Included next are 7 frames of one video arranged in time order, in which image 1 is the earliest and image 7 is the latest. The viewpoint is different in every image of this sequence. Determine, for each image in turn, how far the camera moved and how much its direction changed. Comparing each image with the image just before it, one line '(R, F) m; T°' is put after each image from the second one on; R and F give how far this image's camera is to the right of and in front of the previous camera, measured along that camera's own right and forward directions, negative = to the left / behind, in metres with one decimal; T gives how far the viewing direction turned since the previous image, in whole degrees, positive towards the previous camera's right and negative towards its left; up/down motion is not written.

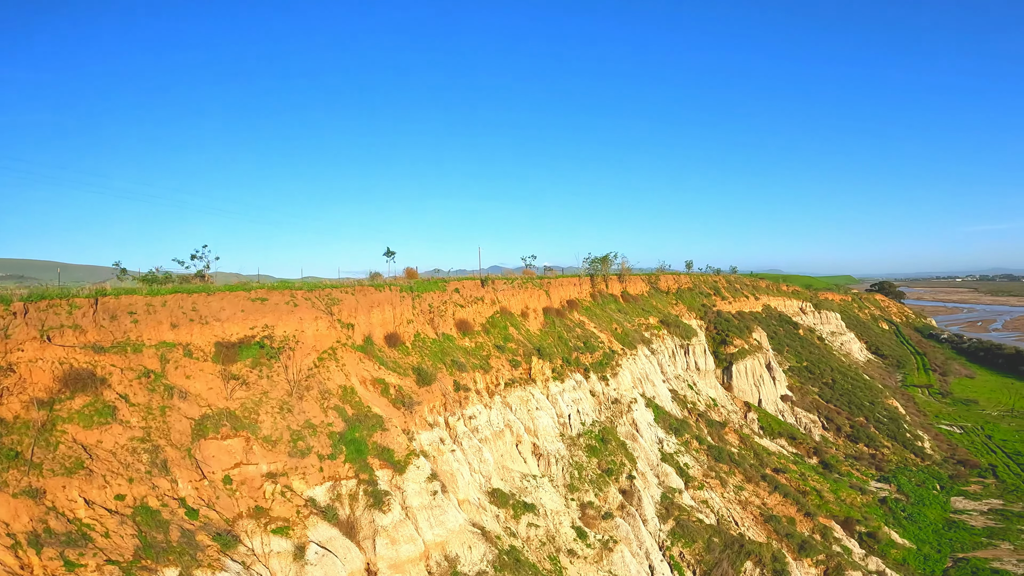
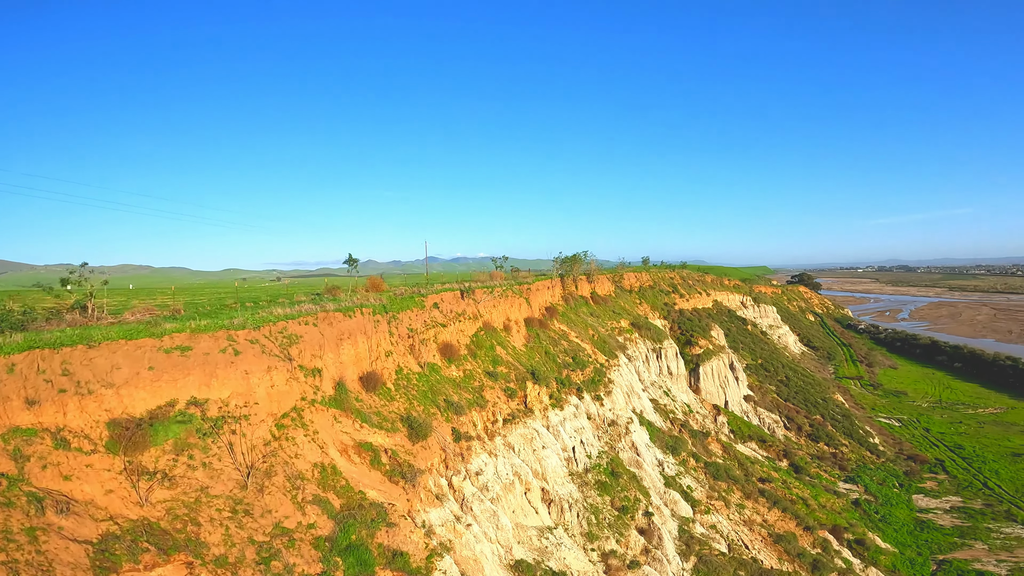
(-5.4, +5.5) m; +13°
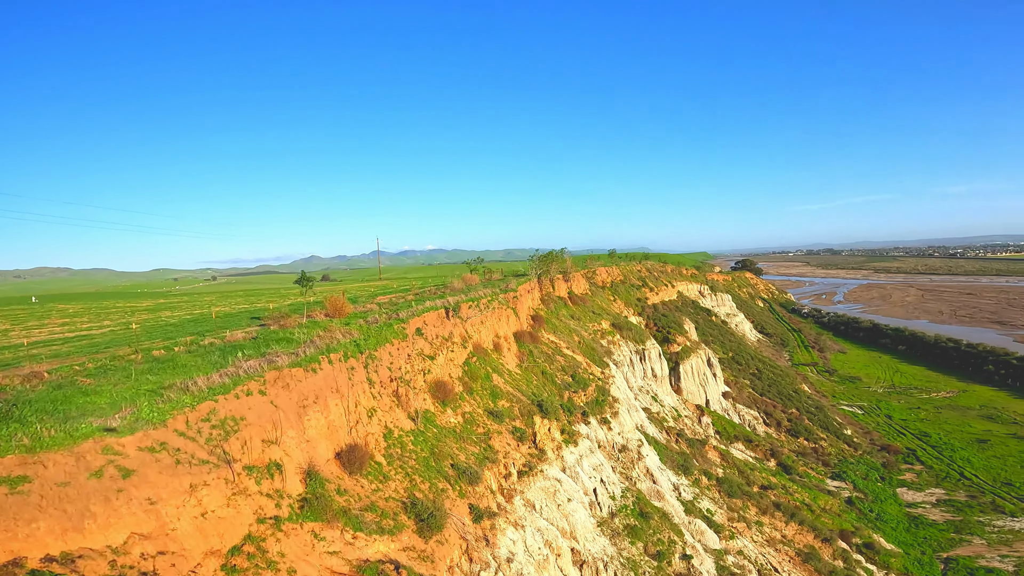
(-4.1, +5.7) m; +11°
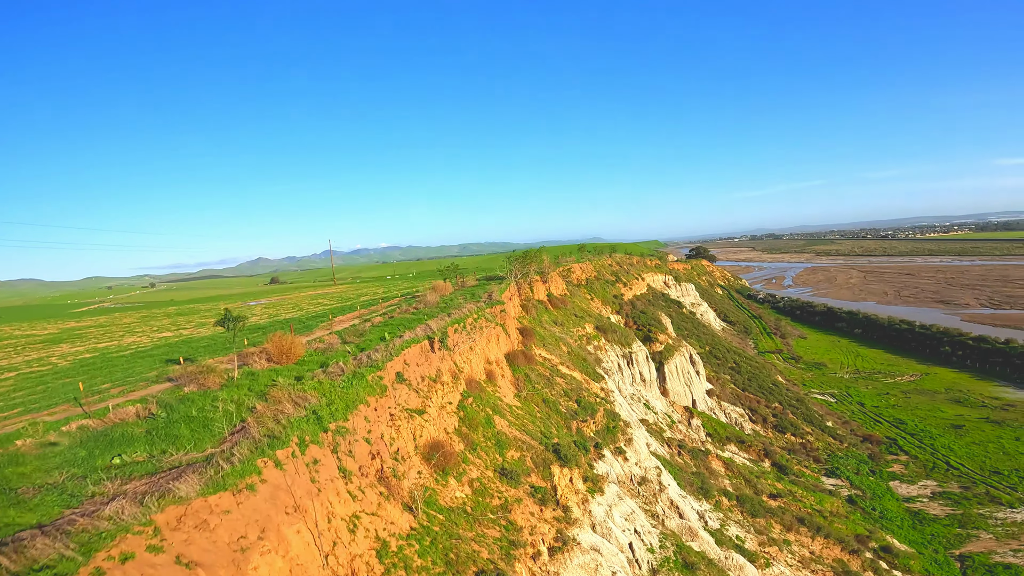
(-2.9, +5.2) m; +9°
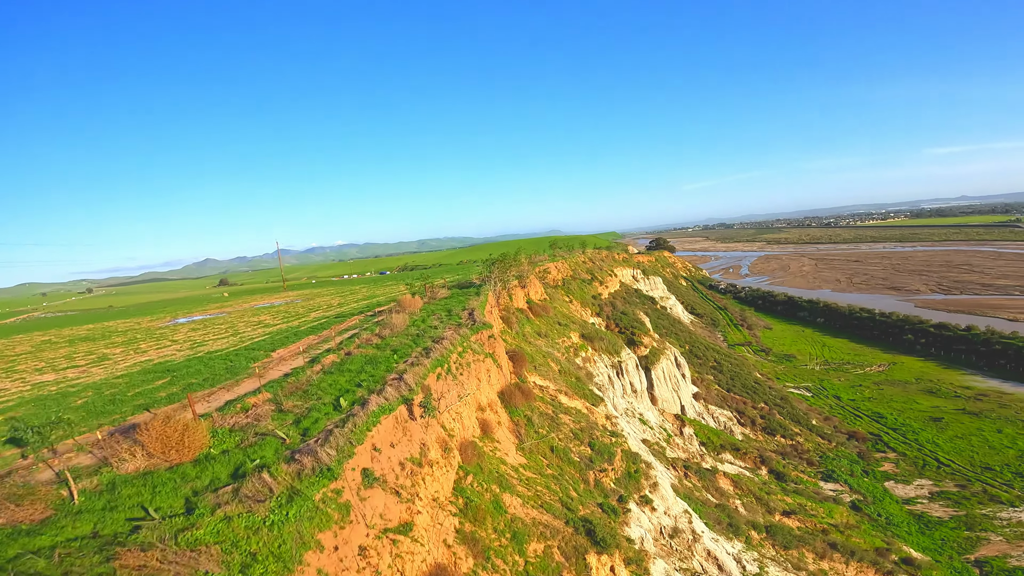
(-2.4, +5.1) m; +9°
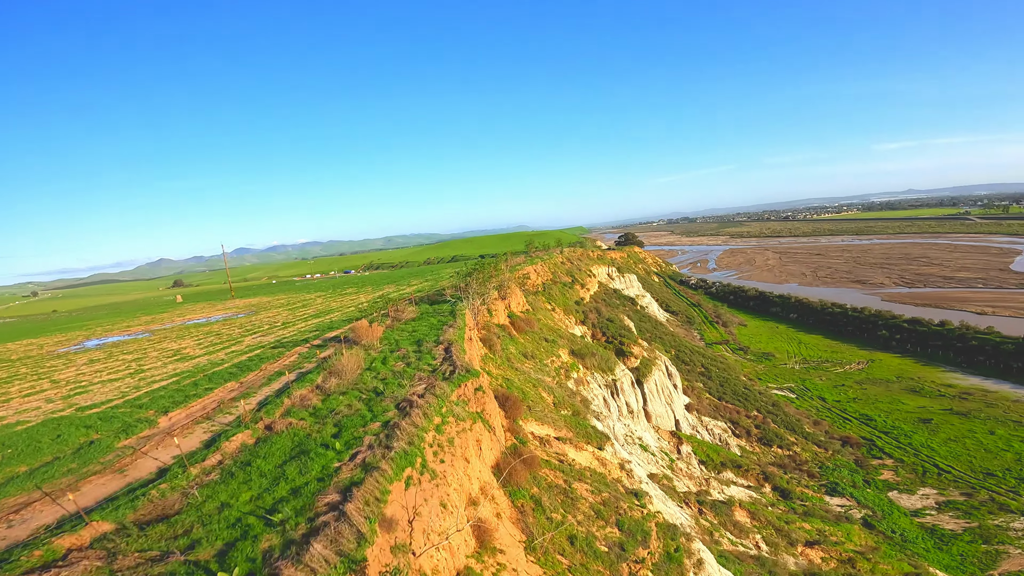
(-2.1, +4.7) m; +8°
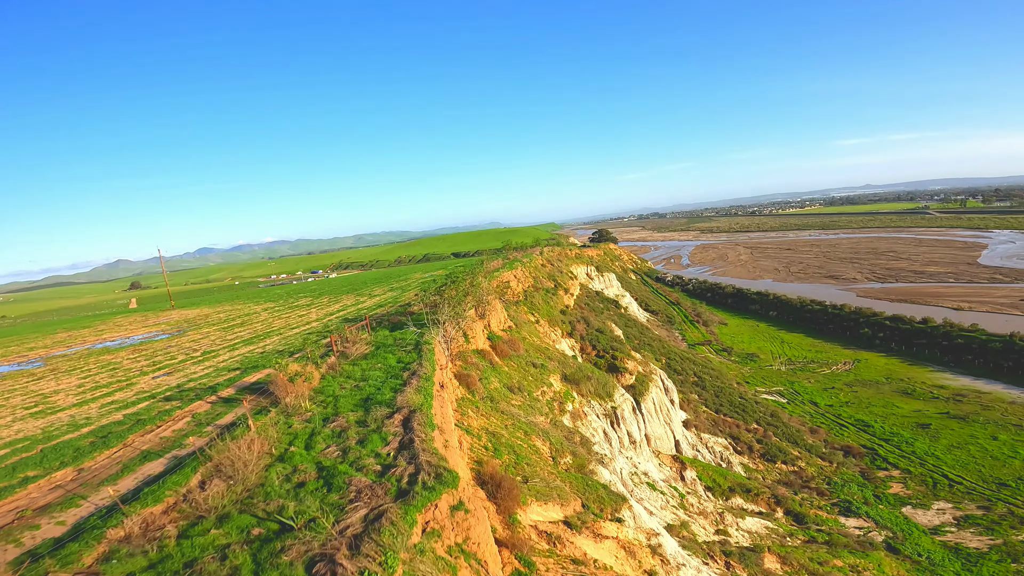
(-1.8, +4.6) m; +7°
